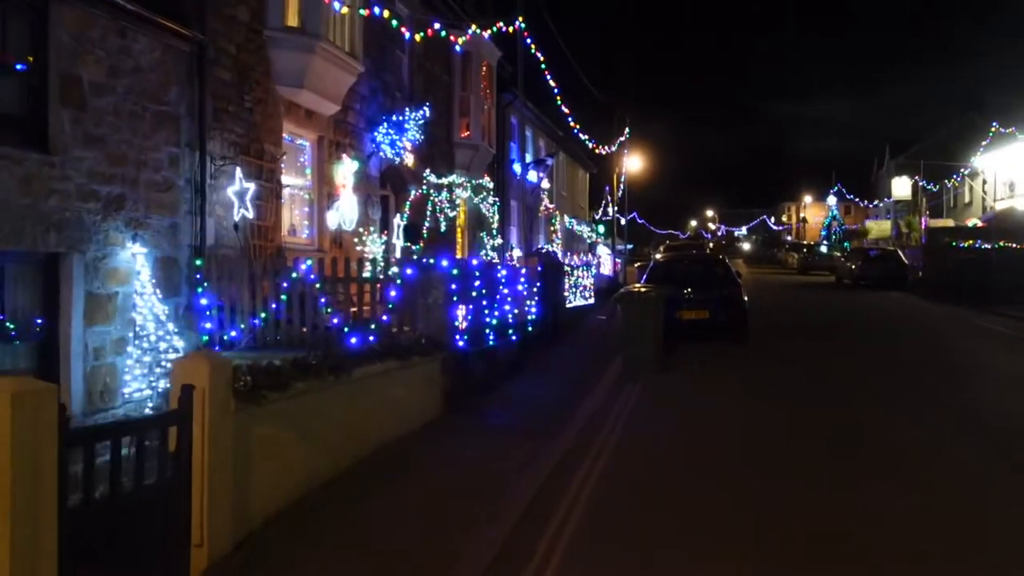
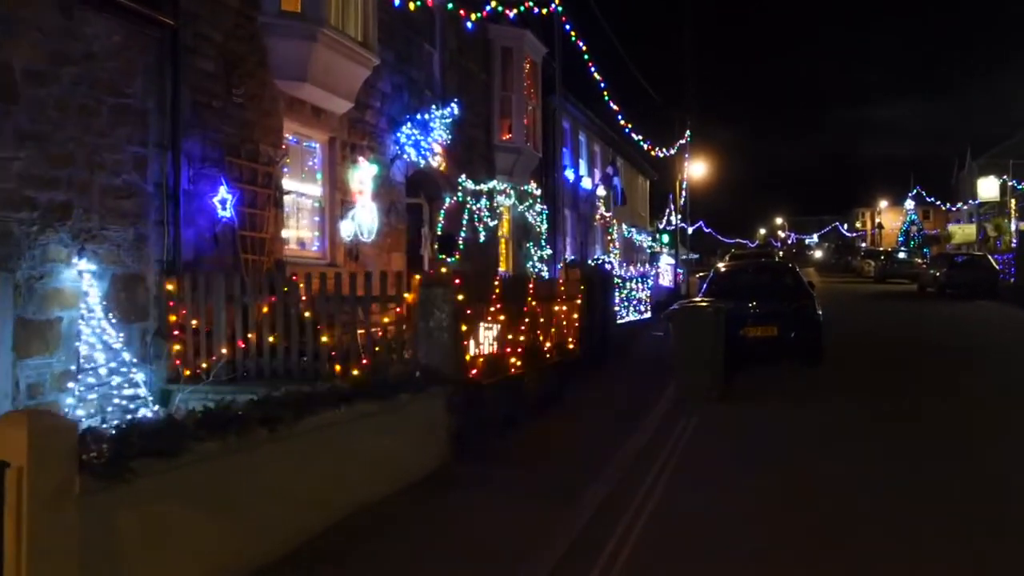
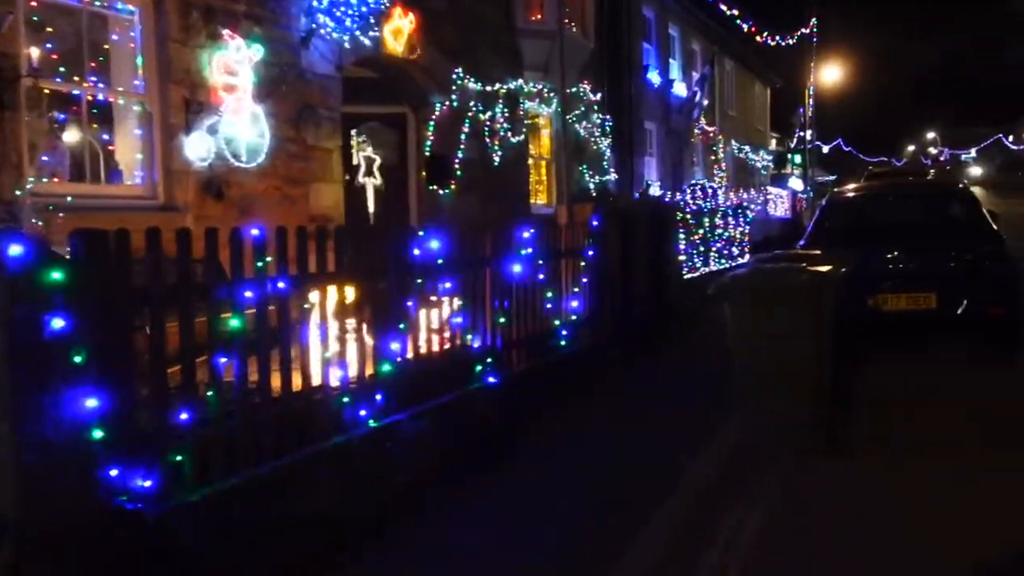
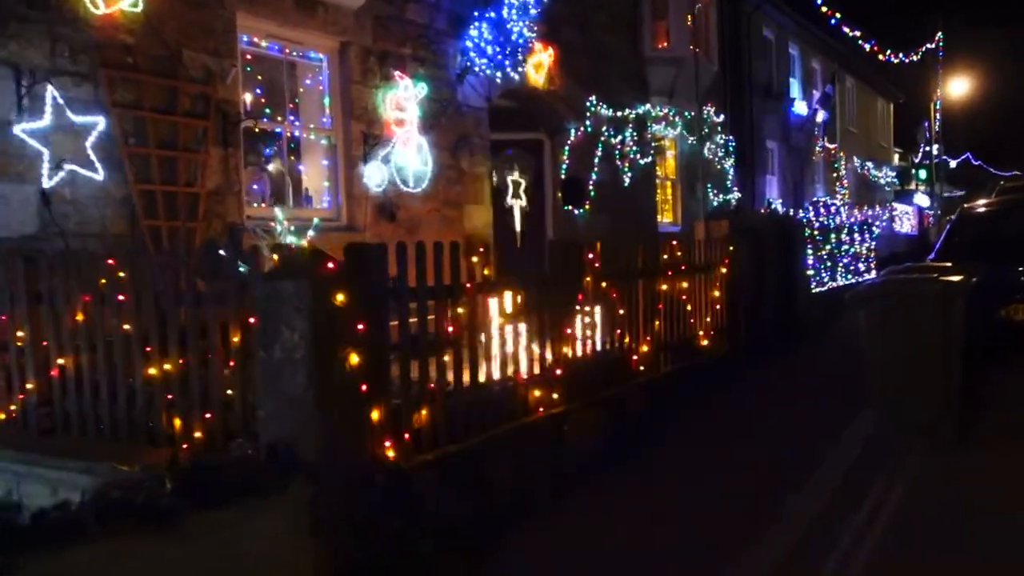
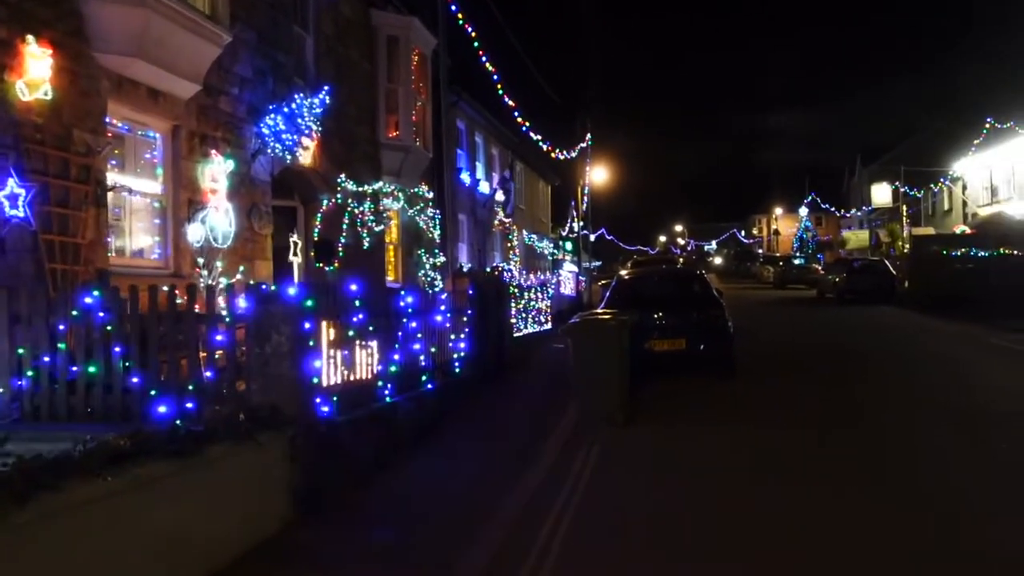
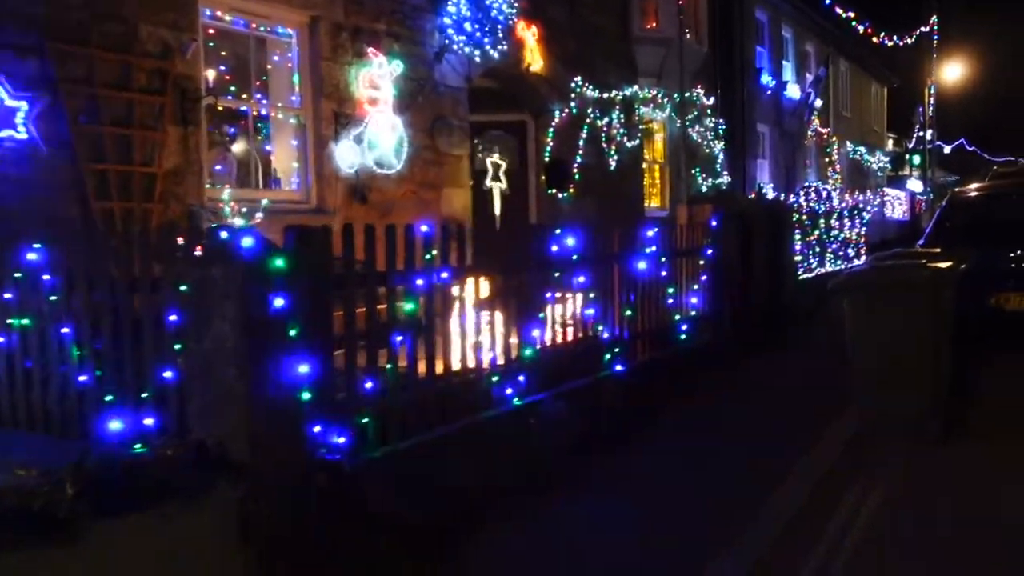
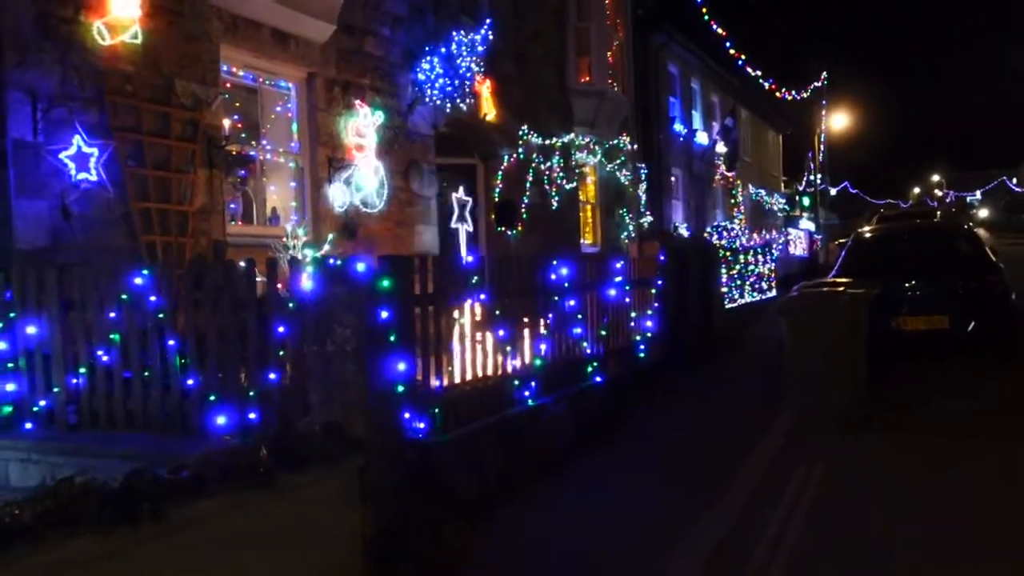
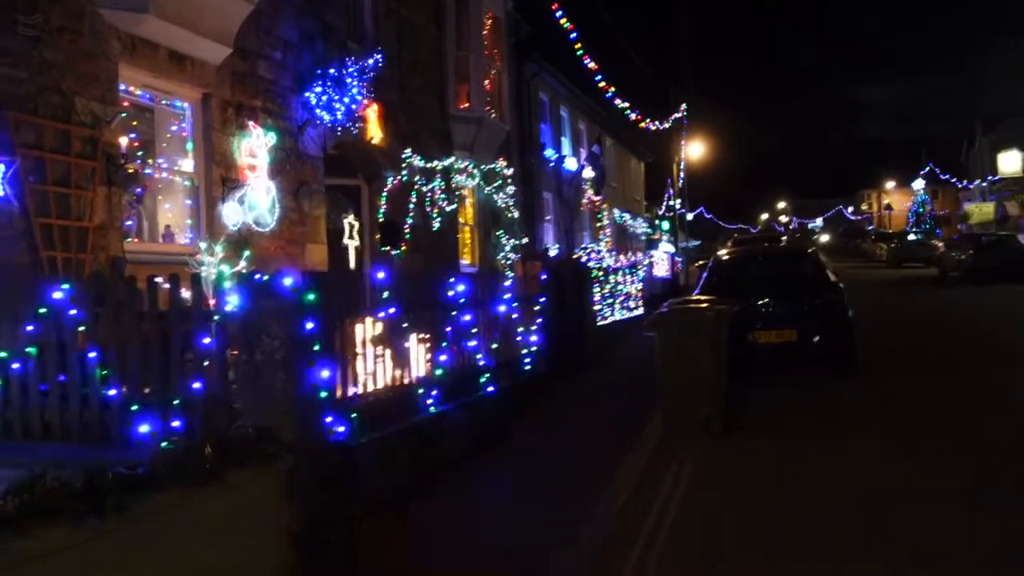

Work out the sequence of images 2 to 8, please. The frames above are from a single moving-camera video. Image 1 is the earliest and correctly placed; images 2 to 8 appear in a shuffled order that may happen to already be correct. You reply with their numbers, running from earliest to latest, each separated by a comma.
2, 5, 8, 7, 4, 6, 3
